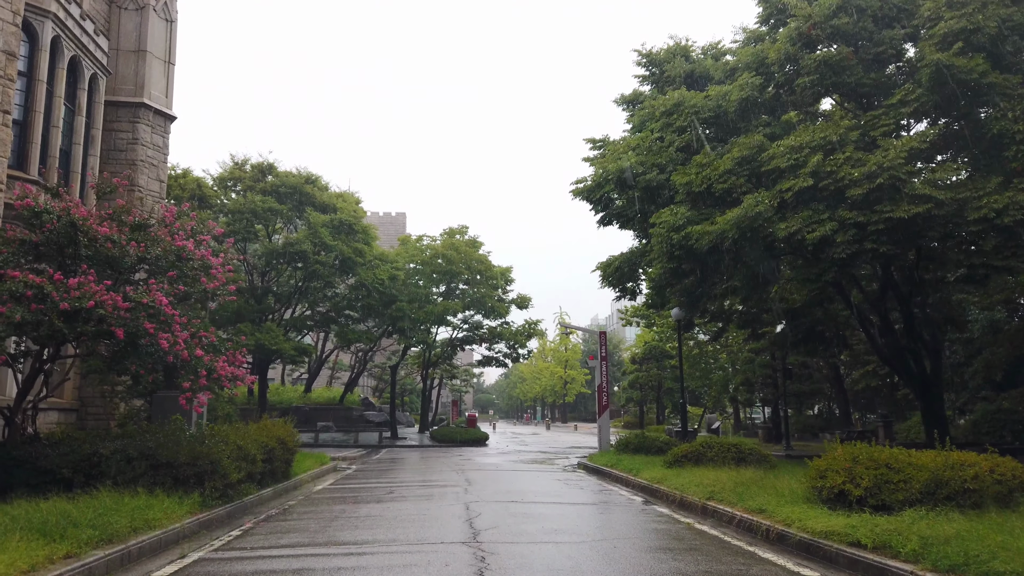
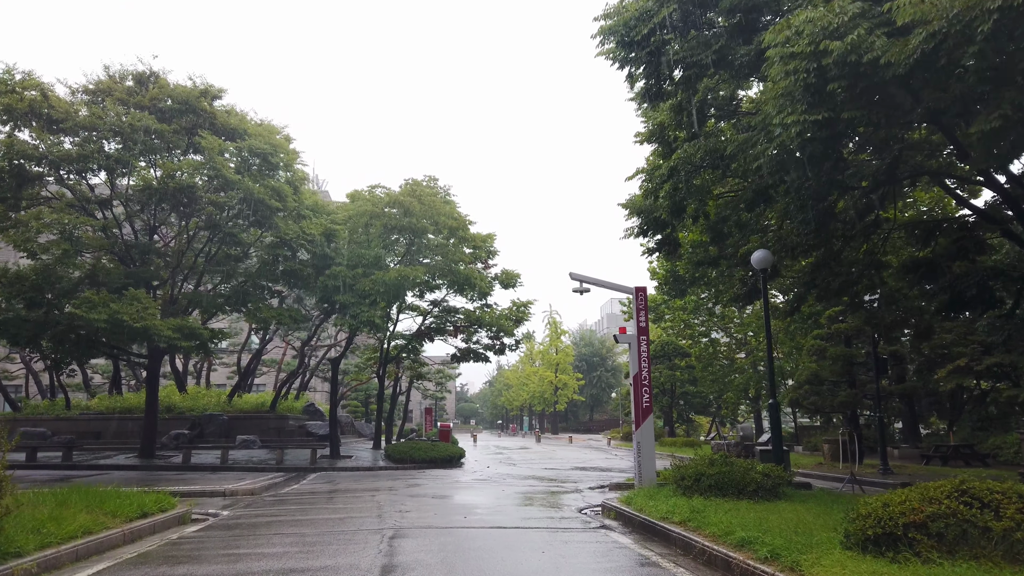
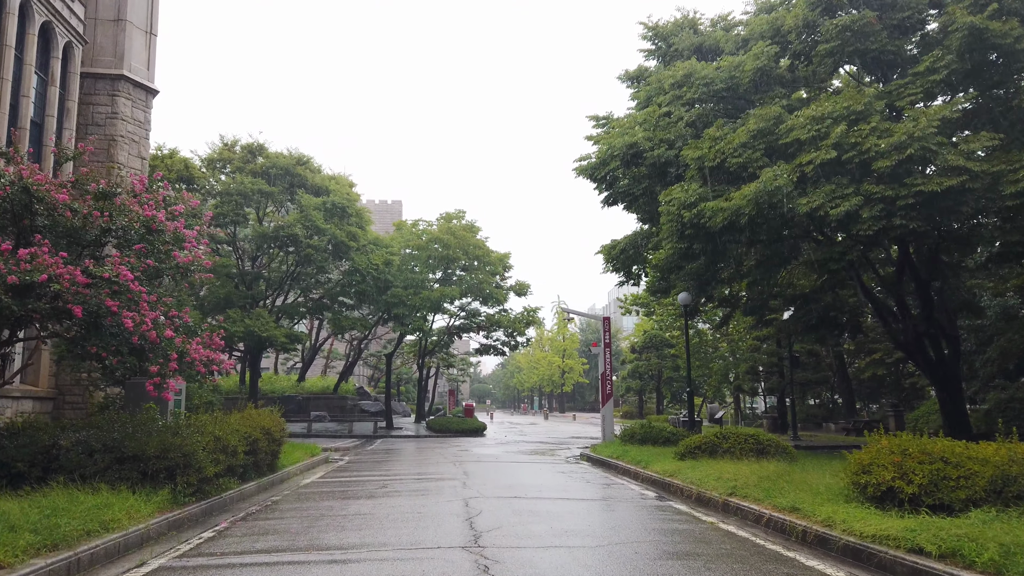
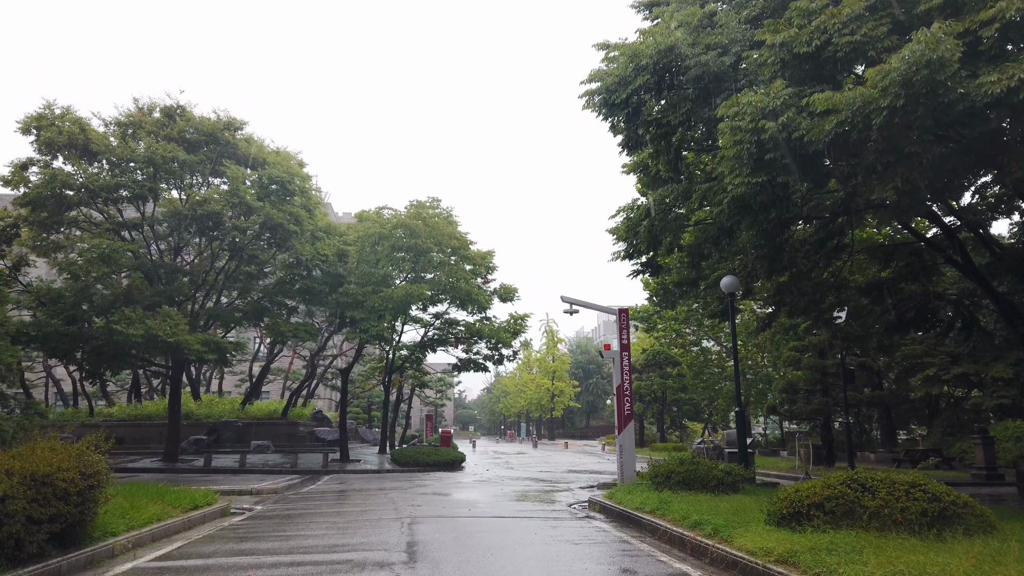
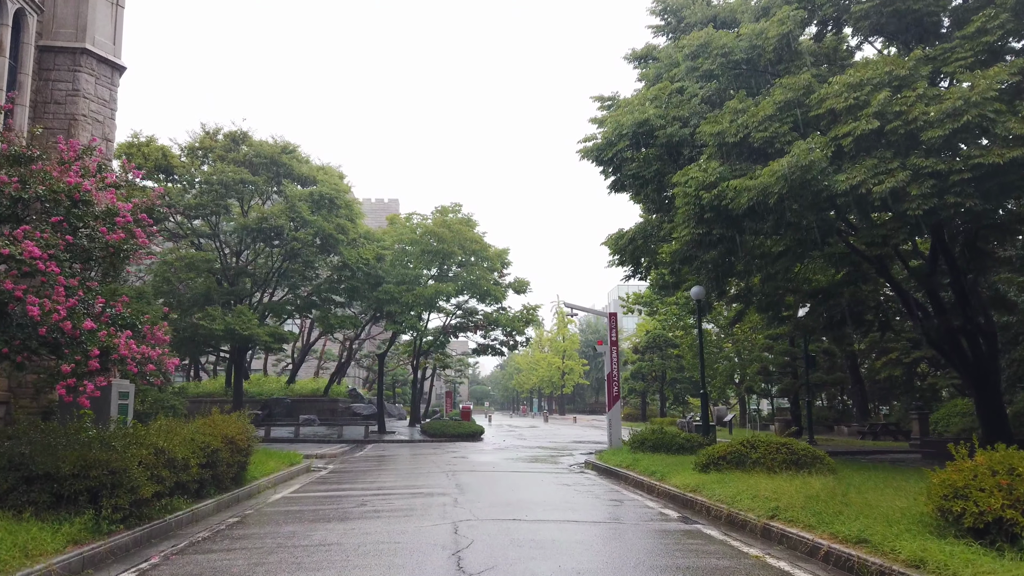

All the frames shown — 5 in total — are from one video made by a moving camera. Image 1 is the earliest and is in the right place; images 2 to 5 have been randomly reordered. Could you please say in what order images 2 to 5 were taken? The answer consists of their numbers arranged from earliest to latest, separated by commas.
3, 5, 4, 2
